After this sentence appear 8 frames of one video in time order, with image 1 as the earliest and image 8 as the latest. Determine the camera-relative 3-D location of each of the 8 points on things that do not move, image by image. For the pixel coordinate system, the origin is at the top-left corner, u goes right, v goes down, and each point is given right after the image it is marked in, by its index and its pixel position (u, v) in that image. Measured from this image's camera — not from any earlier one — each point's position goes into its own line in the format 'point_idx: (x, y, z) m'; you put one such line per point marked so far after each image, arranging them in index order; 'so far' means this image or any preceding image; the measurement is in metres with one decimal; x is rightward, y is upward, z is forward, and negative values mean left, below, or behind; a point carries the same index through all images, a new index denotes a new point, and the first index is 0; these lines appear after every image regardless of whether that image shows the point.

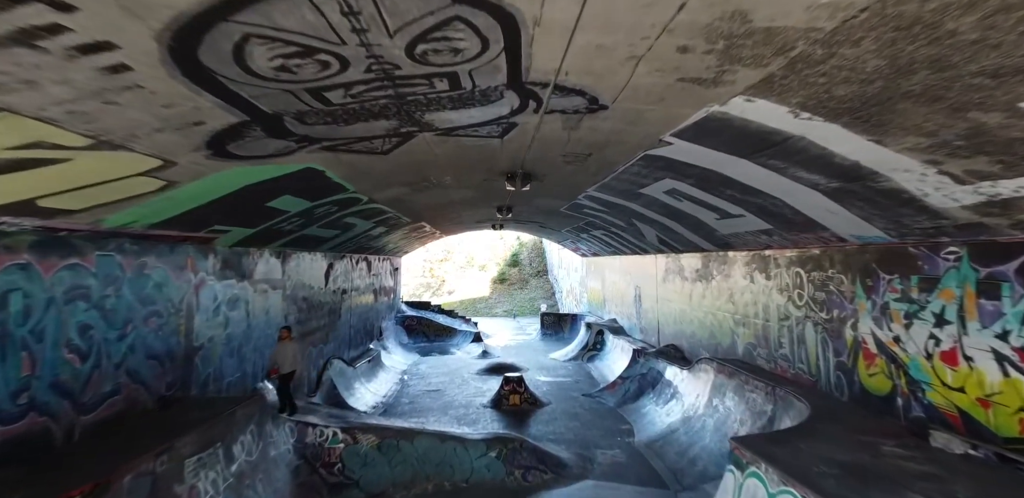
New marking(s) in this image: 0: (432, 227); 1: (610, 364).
0: (-2.9, +0.8, +15.7) m
1: (+3.3, -3.8, +14.3) m
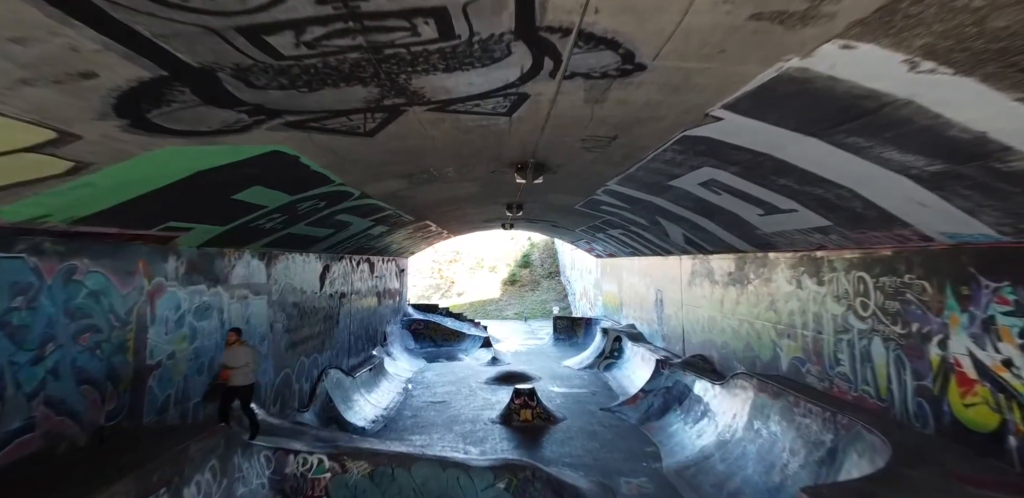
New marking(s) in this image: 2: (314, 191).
0: (-2.5, +0.8, +14.8) m
1: (+3.6, -3.8, +13.2) m
2: (-2.6, +0.8, +5.7) m
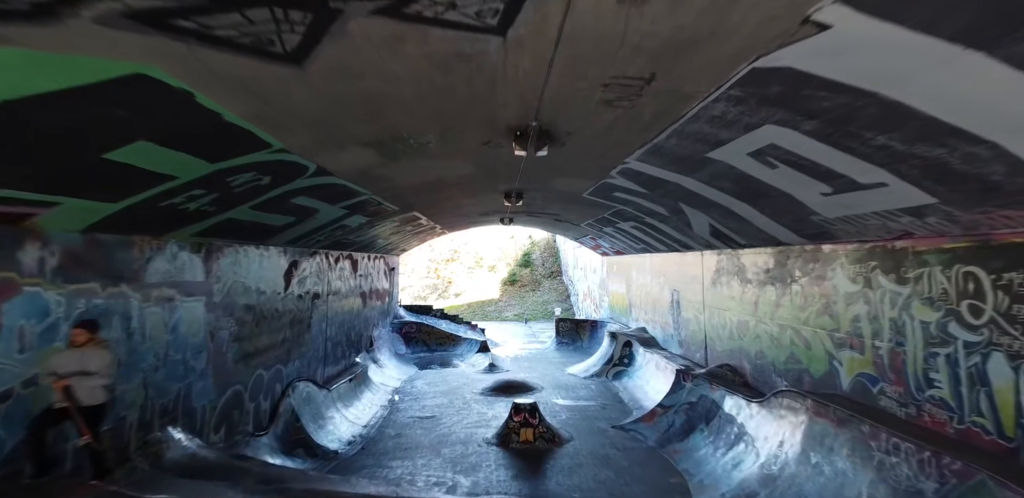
0: (-2.5, +0.9, +13.4) m
1: (+3.6, -3.7, +11.8) m
2: (-2.6, +0.9, +4.3) m
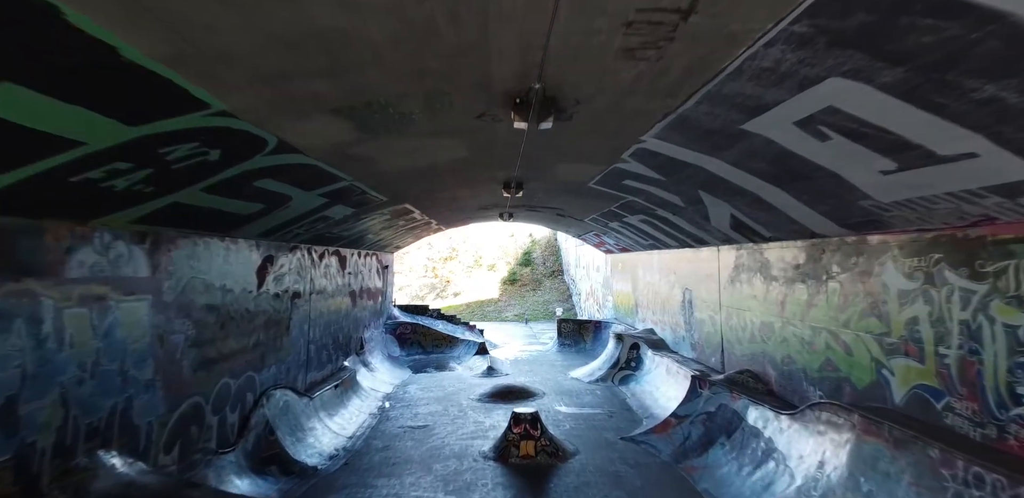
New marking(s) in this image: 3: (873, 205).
0: (-2.5, +1.0, +12.5) m
1: (+3.6, -3.6, +10.9) m
2: (-2.7, +1.0, +3.5) m
3: (+4.1, +0.5, +4.9) m
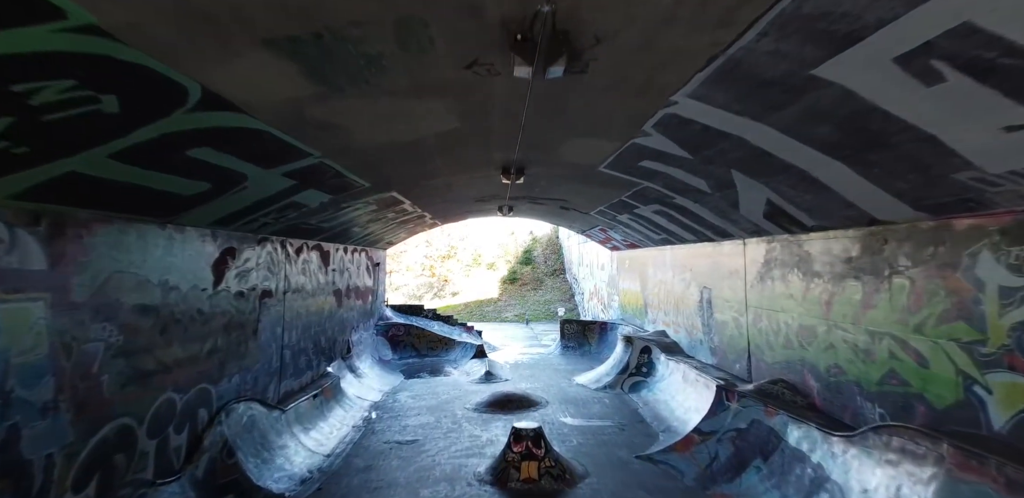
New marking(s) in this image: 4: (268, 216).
0: (-2.5, +1.2, +11.4) m
1: (+3.6, -3.5, +9.9) m
2: (-2.7, +1.1, +2.4) m
3: (+4.1, +0.6, +3.8) m
4: (-3.9, +0.5, +7.1) m
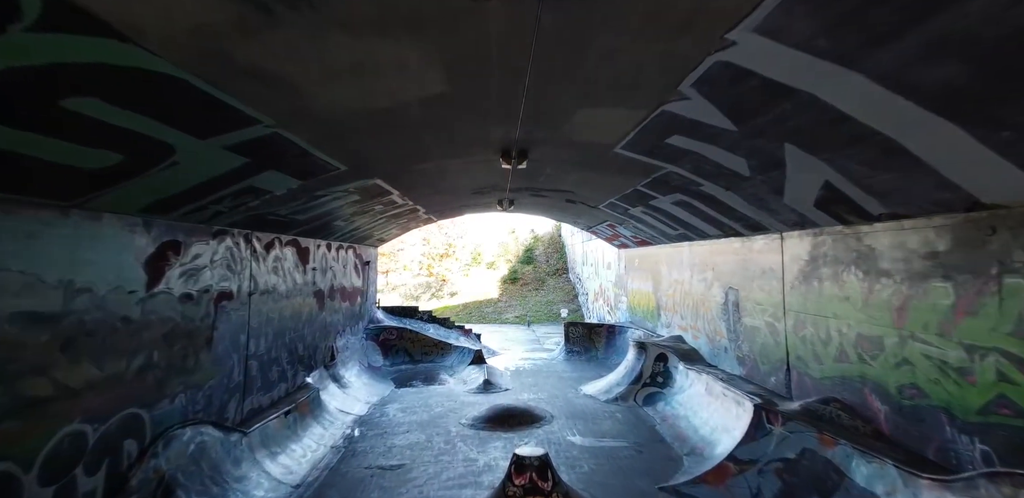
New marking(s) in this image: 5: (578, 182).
0: (-2.5, +1.3, +10.3) m
1: (+3.6, -3.4, +8.7) m
2: (-2.7, +1.2, +1.2) m
3: (+4.1, +0.7, +2.6) m
4: (-3.9, +0.6, +5.9) m
5: (+1.5, +1.5, +9.9) m
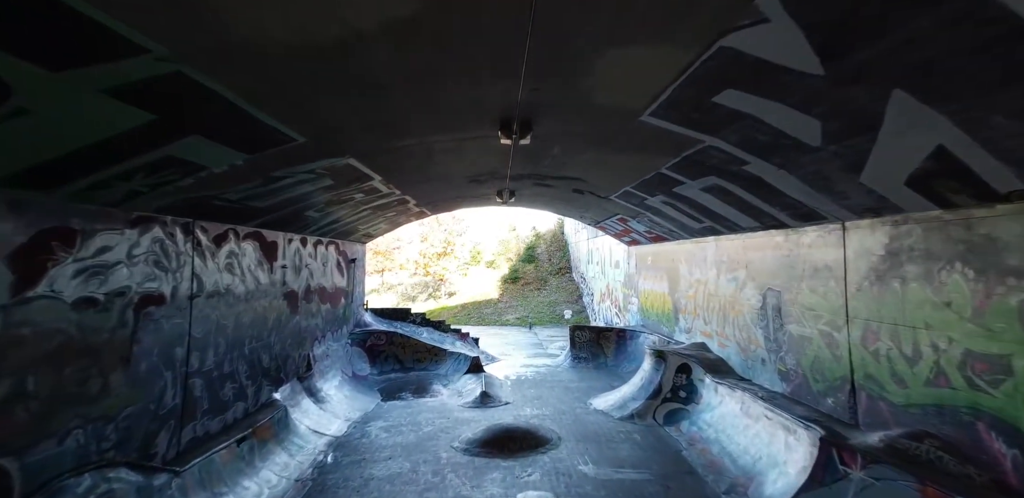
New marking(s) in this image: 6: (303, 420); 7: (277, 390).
0: (-2.5, +1.4, +8.9) m
1: (+3.6, -3.3, +7.3) m
2: (-2.6, +1.3, -0.2) m
3: (+4.1, +0.8, +1.2) m
4: (-3.9, +0.7, +4.5) m
5: (+1.5, +1.6, +8.5) m
6: (-4.1, -3.3, +8.6) m
7: (-4.6, -2.7, +8.5) m
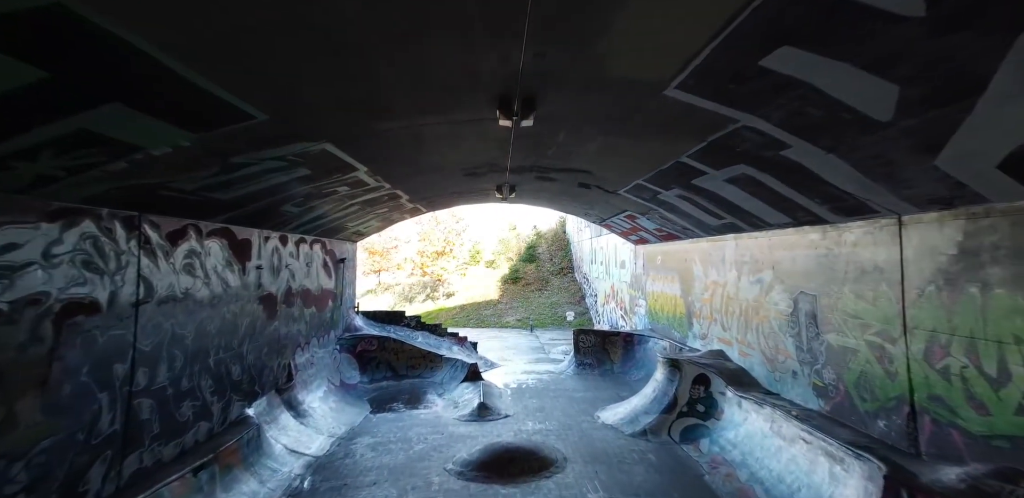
0: (-2.5, +1.4, +8.0) m
1: (+3.6, -3.3, +6.4) m
2: (-2.6, +1.3, -1.1) m
3: (+4.1, +0.8, +0.4) m
4: (-3.9, +0.7, +3.6) m
5: (+1.5, +1.6, +7.6) m
6: (-4.1, -3.3, +7.8) m
7: (-4.6, -2.7, +7.7) m
